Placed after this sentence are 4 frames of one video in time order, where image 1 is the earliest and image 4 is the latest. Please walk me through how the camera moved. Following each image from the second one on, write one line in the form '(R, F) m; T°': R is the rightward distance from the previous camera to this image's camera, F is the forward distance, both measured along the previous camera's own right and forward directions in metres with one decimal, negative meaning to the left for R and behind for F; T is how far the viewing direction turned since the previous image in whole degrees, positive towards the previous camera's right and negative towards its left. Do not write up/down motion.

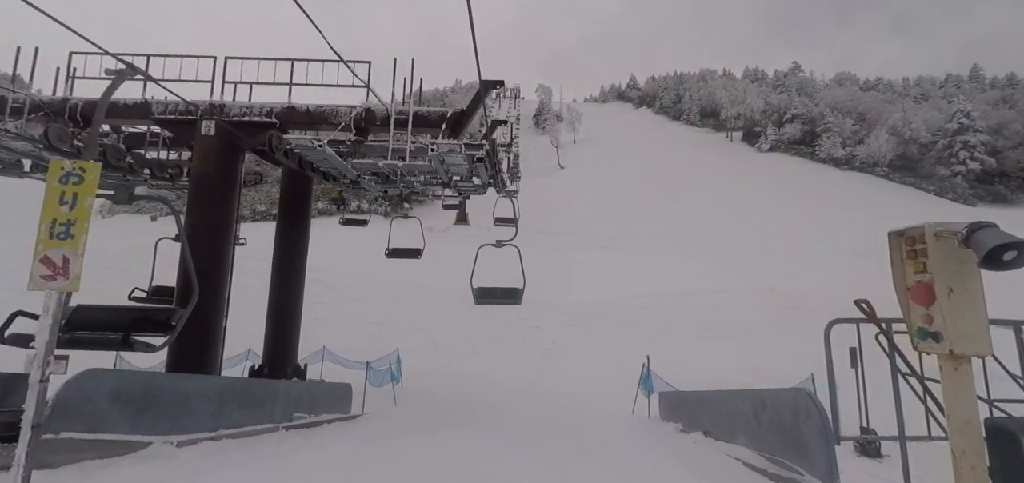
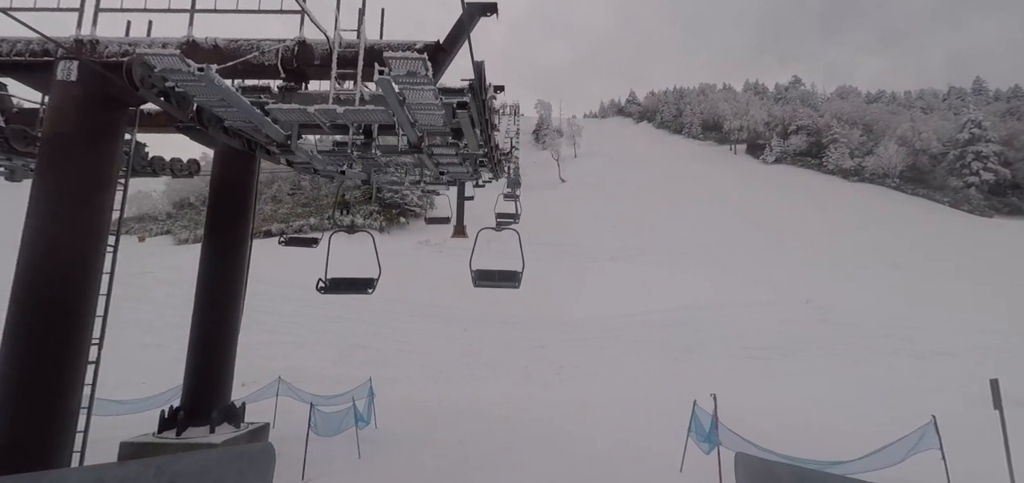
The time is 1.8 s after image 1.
(0.0, +1.6) m; 0°
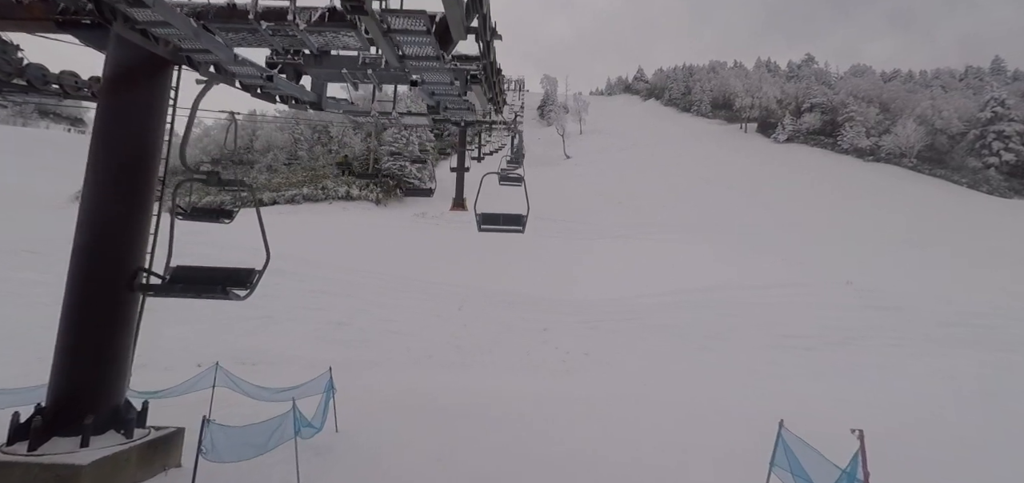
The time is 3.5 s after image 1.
(0.0, +1.4) m; 0°
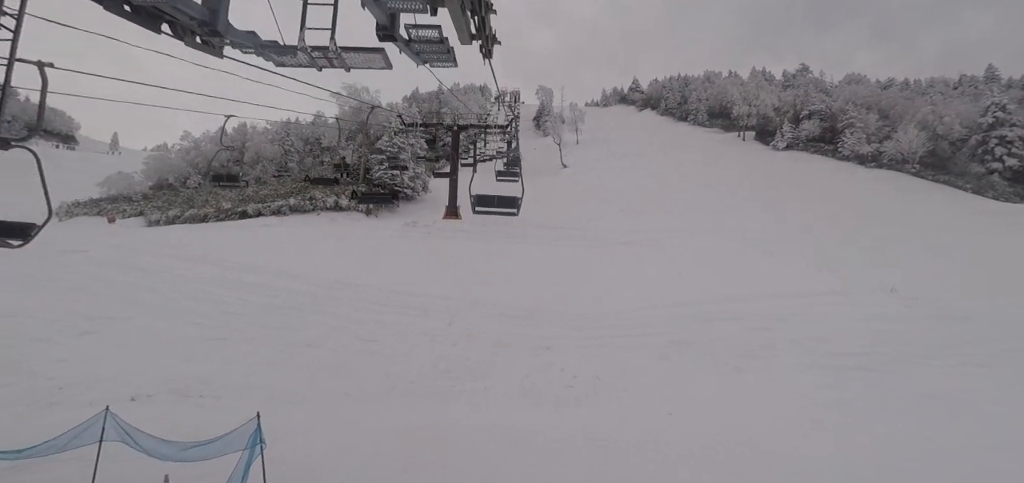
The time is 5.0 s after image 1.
(0.0, +1.3) m; 0°
